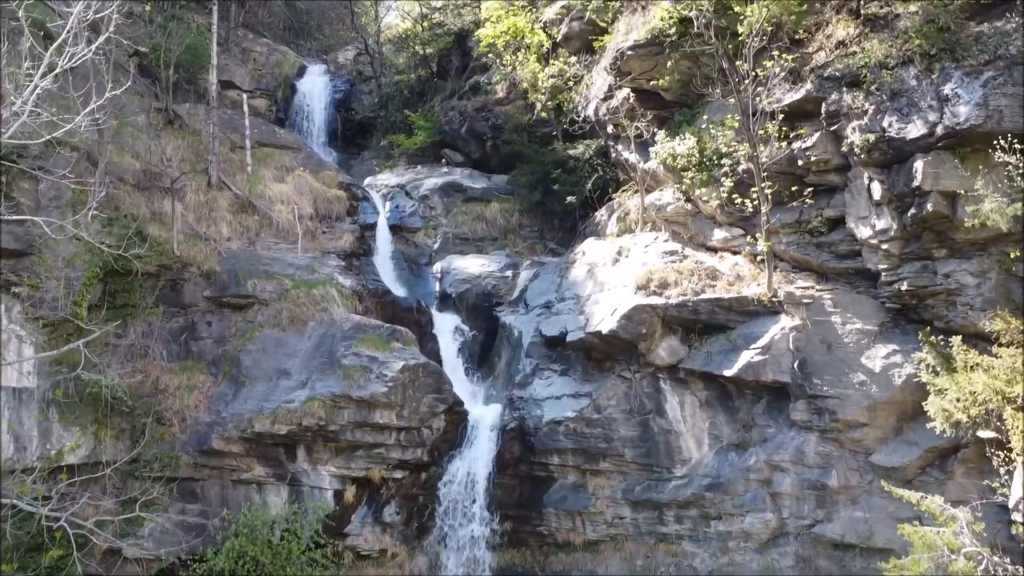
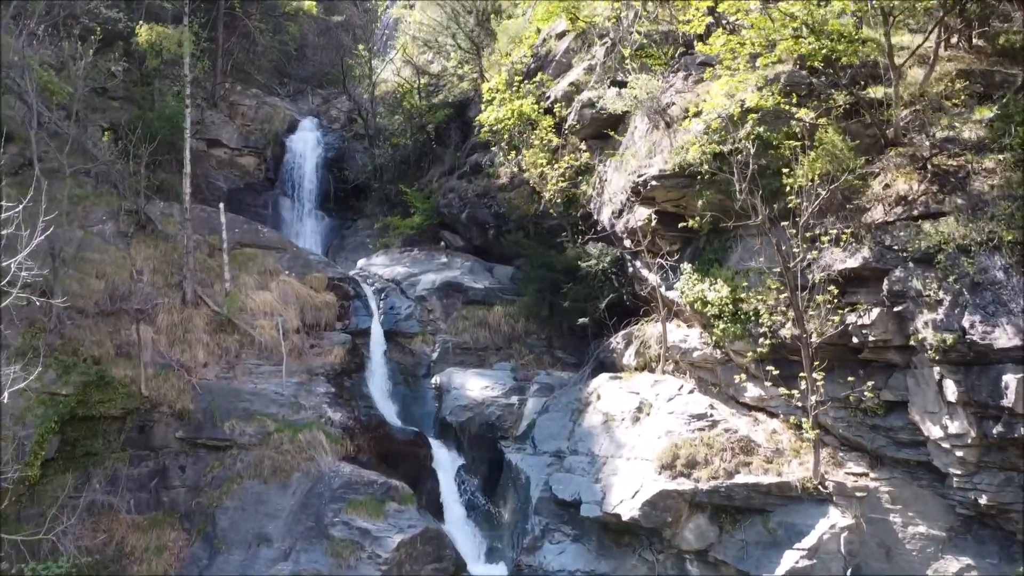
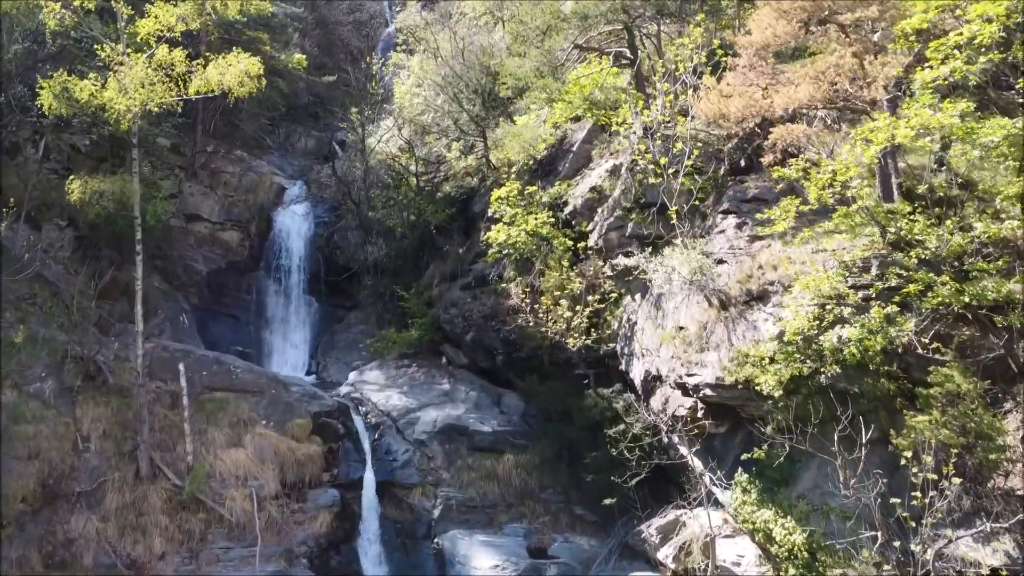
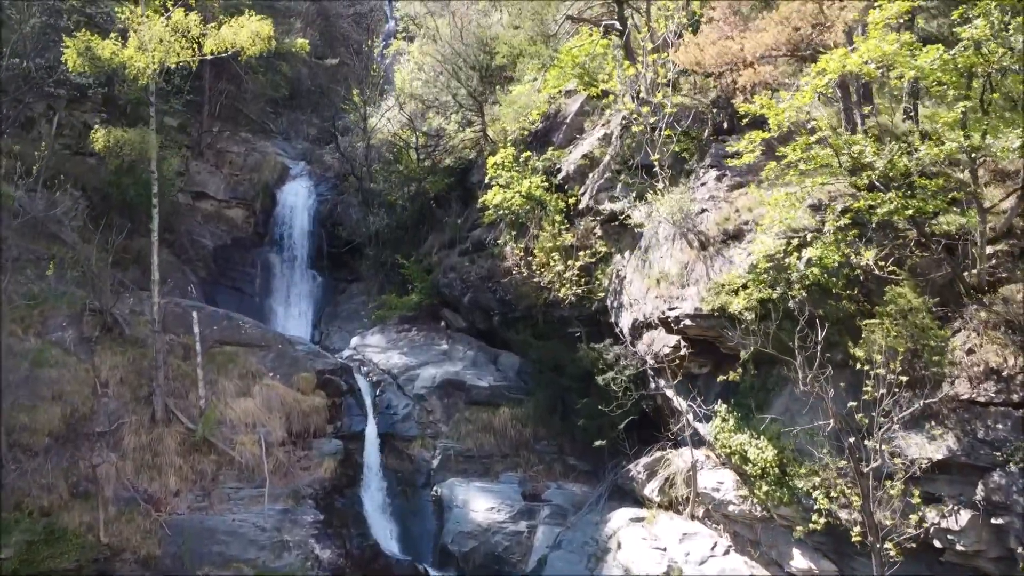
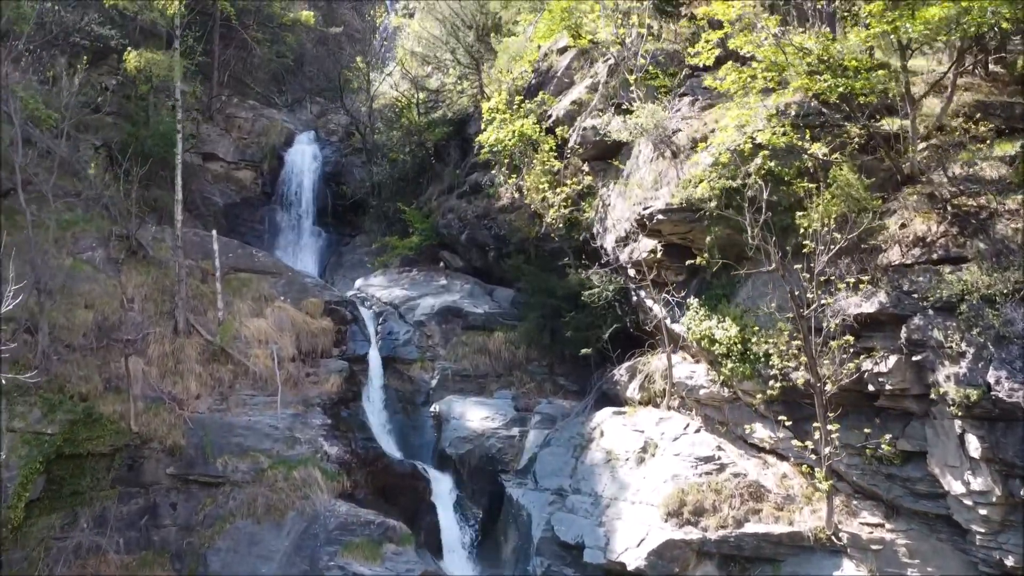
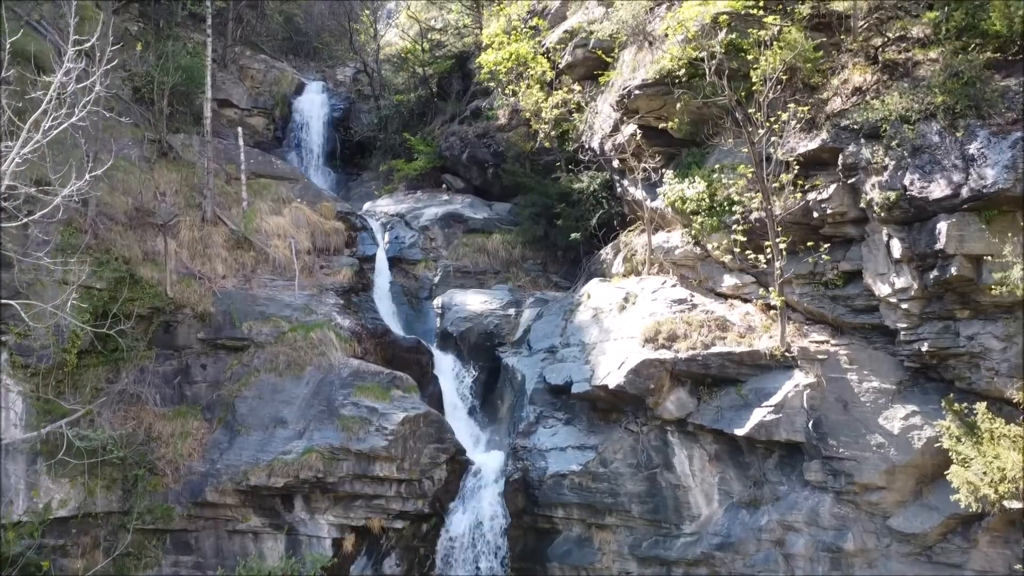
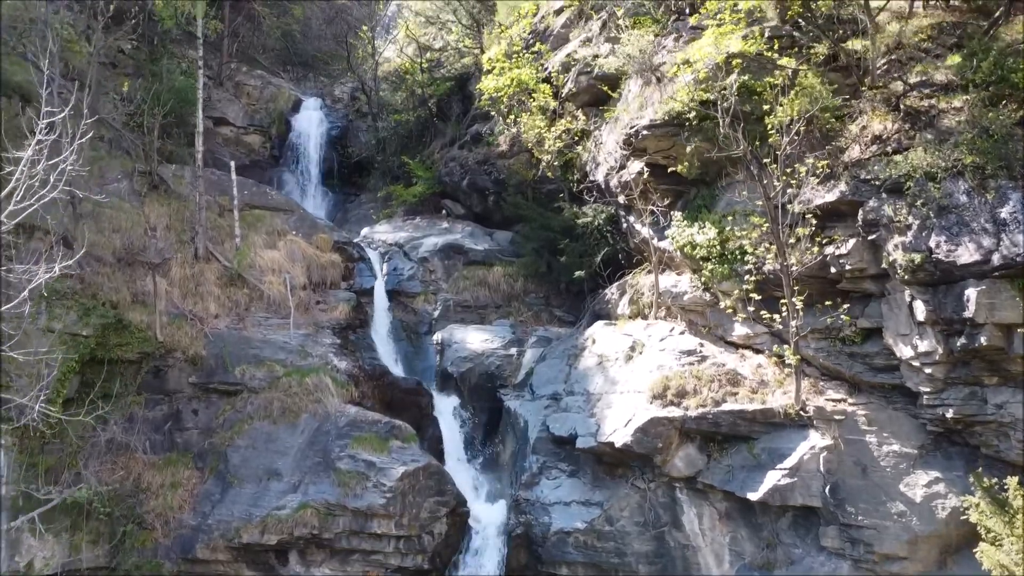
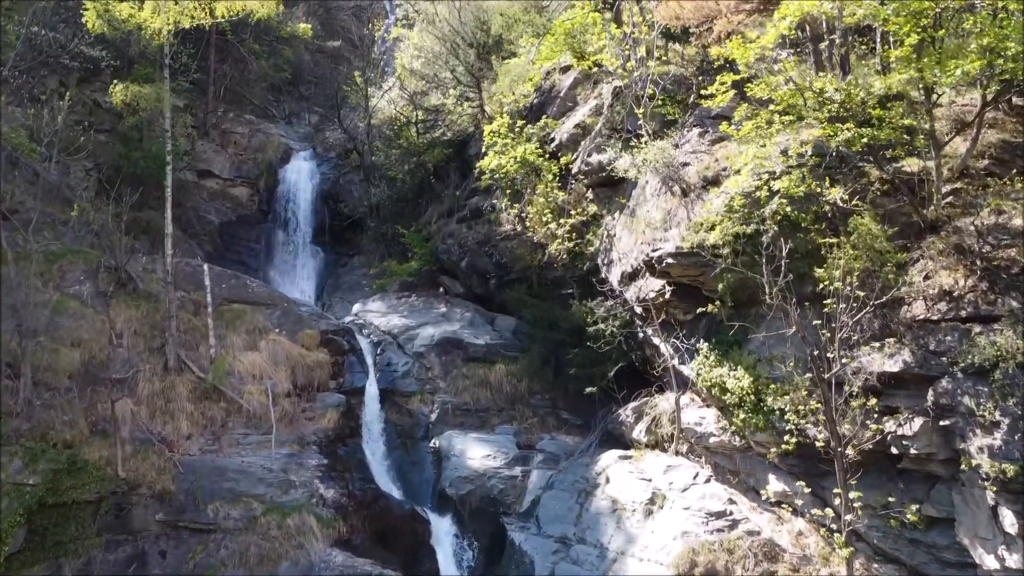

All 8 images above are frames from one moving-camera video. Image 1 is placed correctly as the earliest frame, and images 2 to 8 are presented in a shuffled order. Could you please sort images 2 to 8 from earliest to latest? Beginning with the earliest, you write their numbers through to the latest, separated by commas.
6, 7, 2, 5, 8, 4, 3
